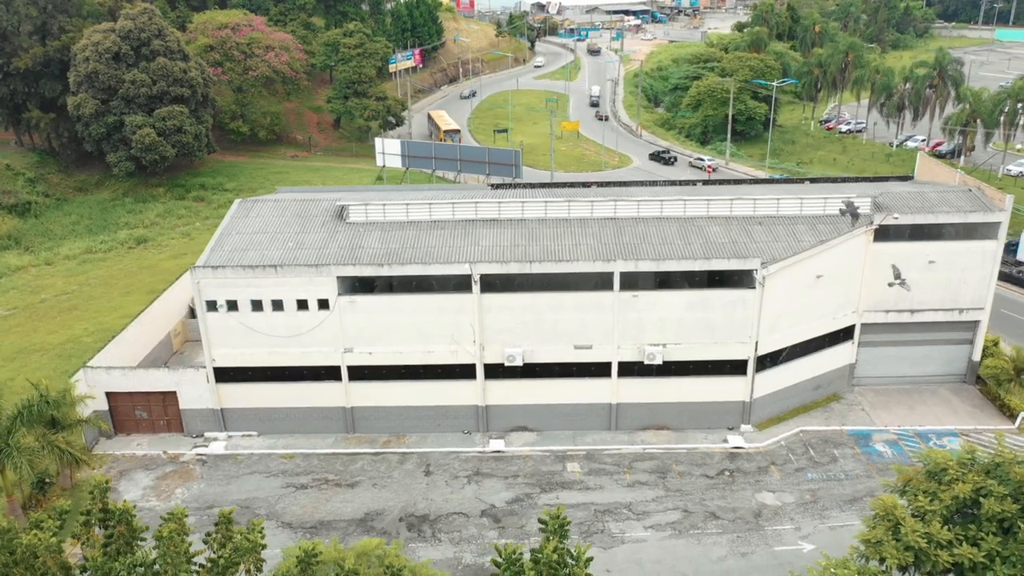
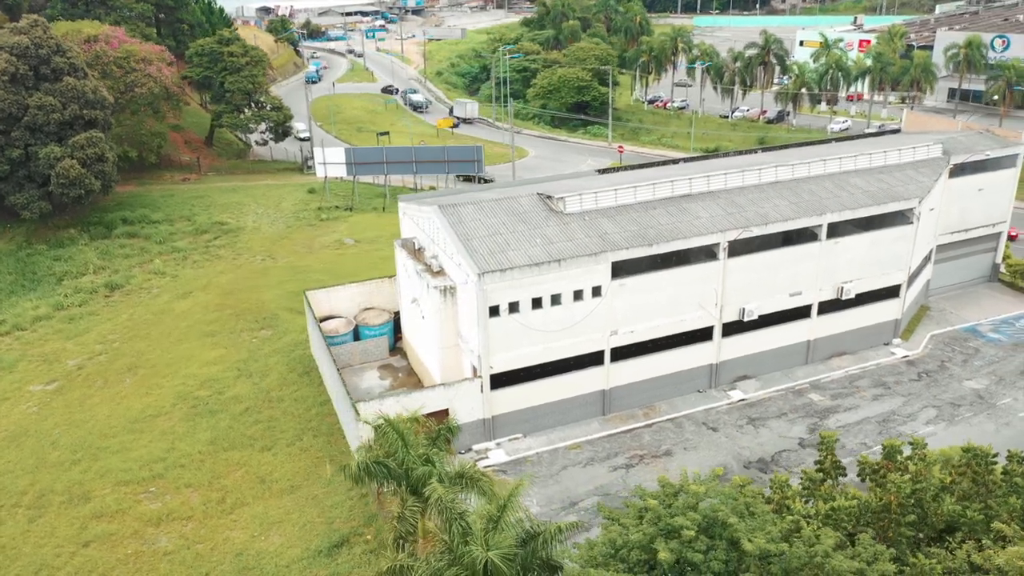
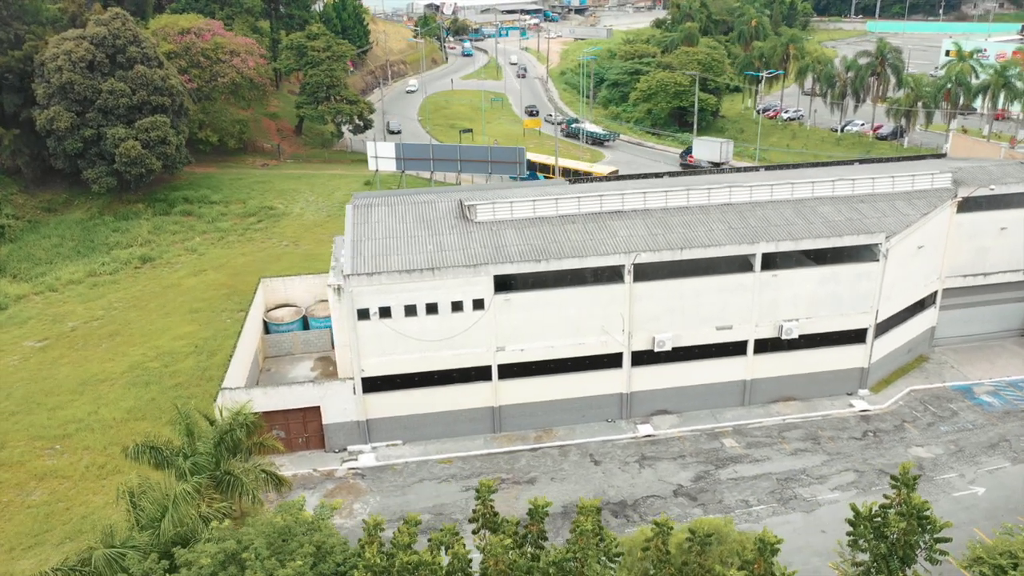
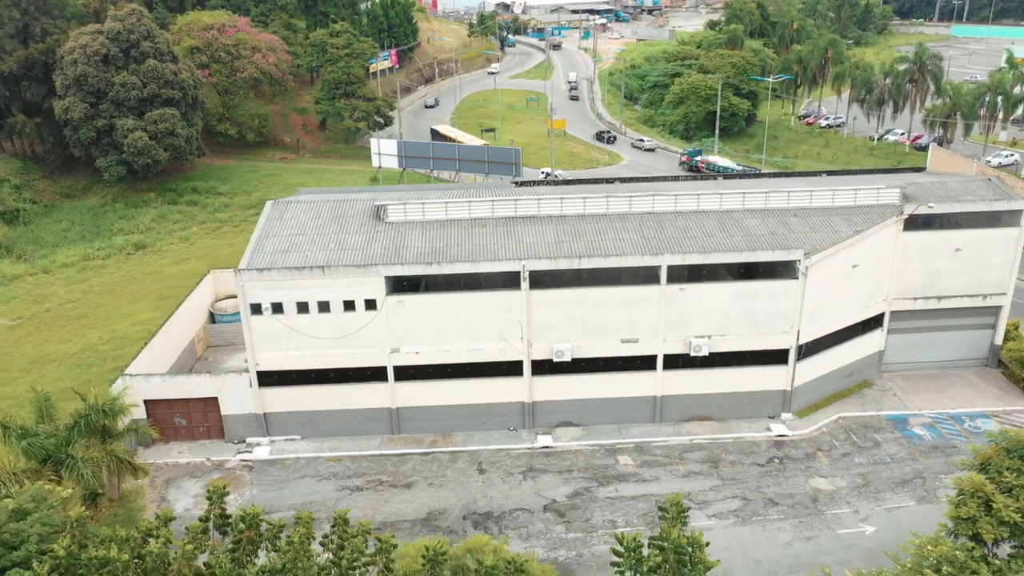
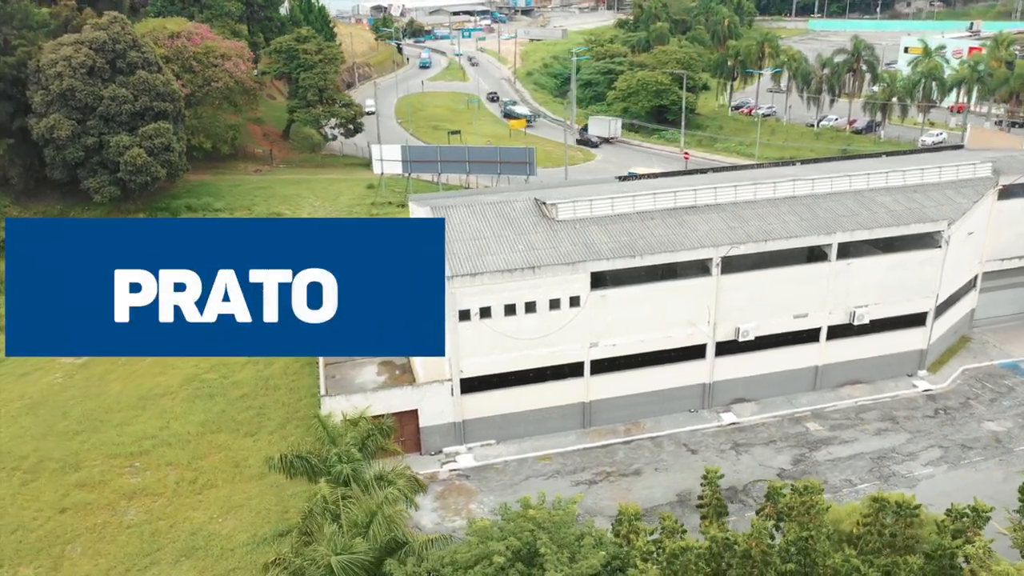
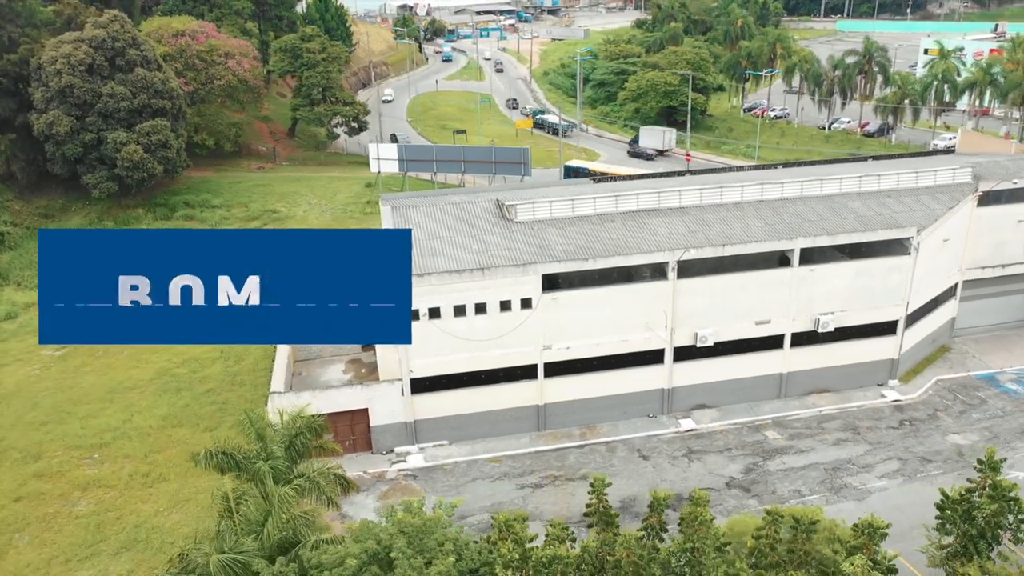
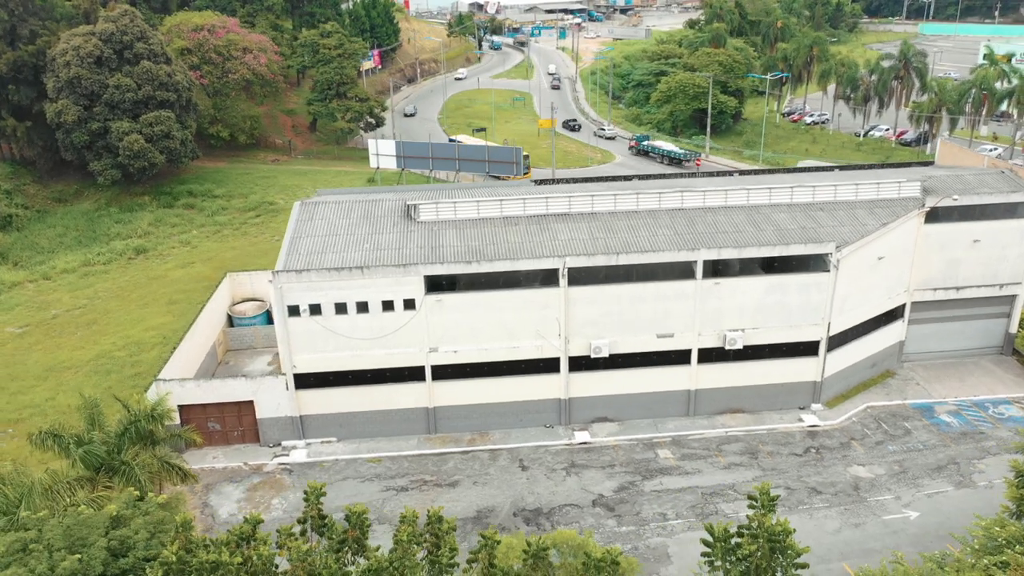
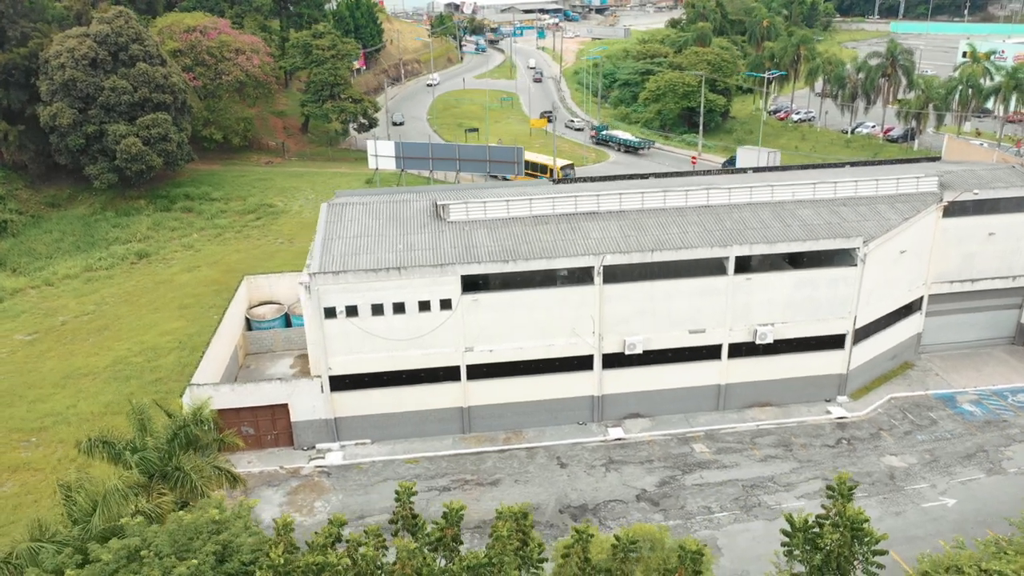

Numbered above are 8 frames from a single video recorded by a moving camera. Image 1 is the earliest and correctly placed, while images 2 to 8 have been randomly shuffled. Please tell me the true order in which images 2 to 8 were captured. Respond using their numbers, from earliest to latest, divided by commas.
4, 7, 8, 3, 6, 5, 2
